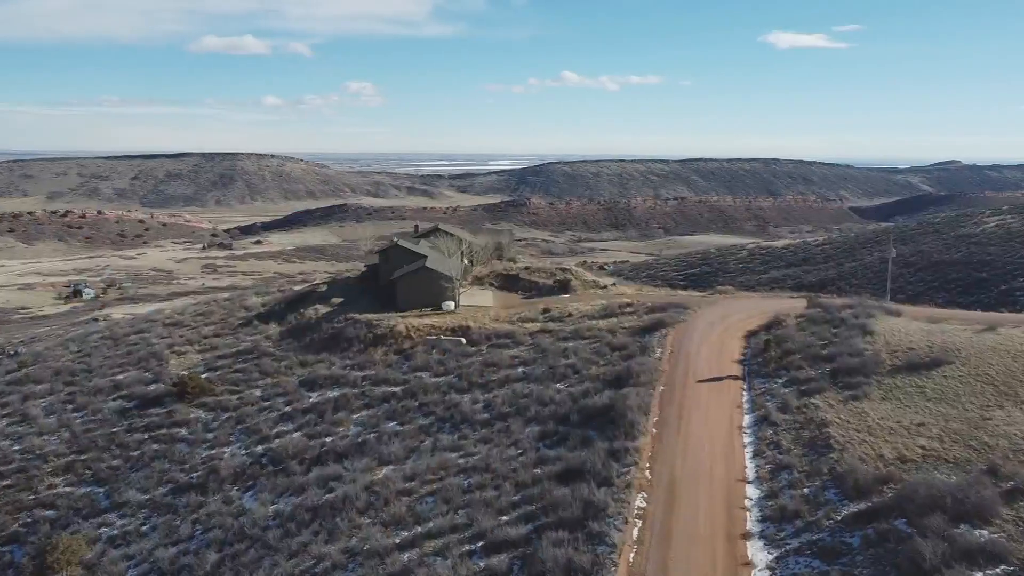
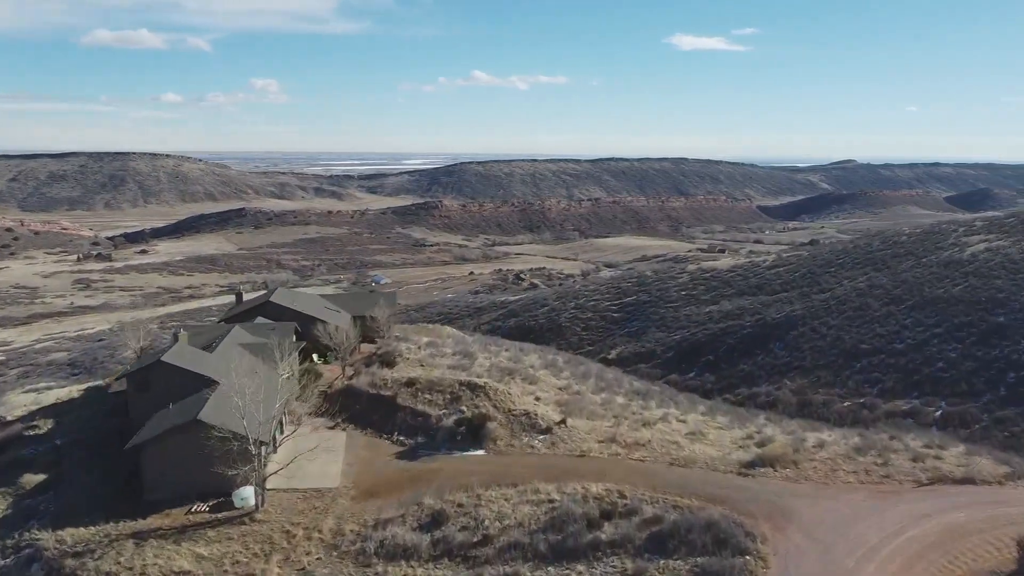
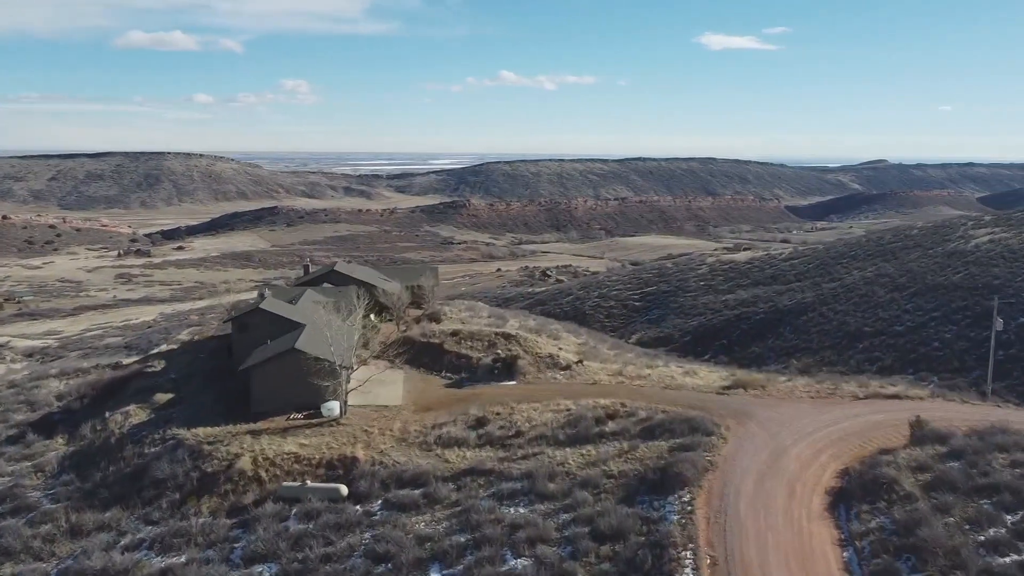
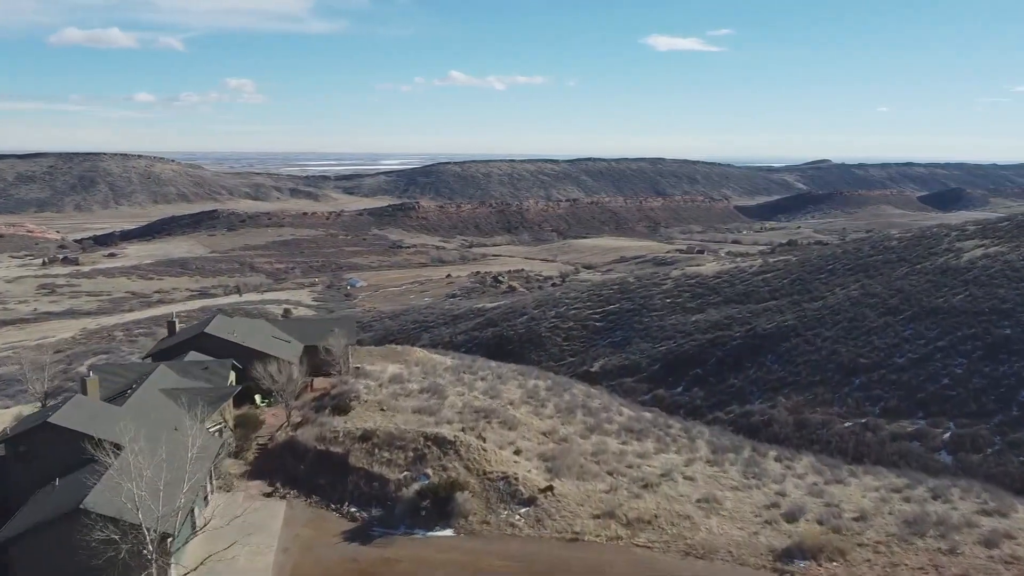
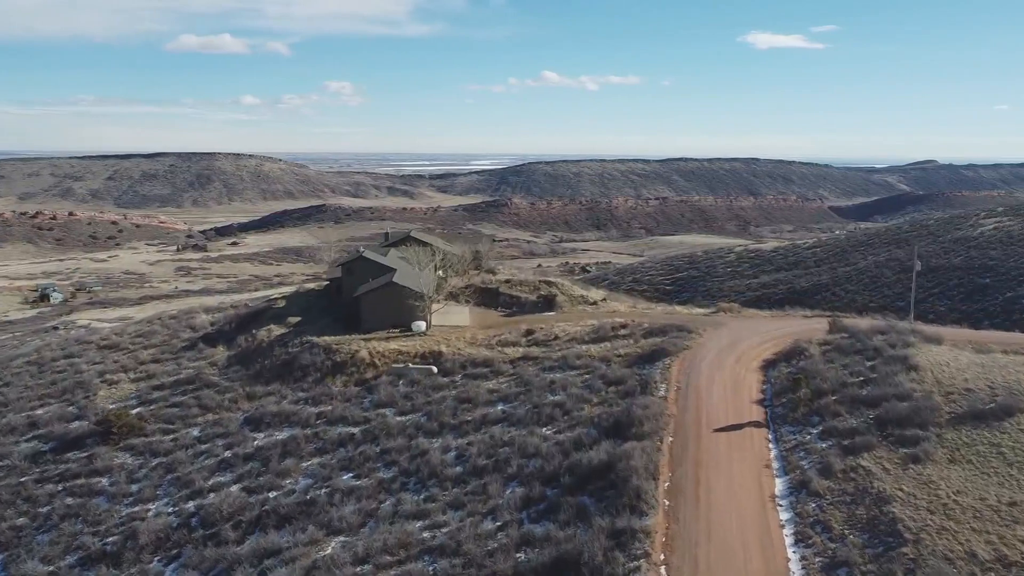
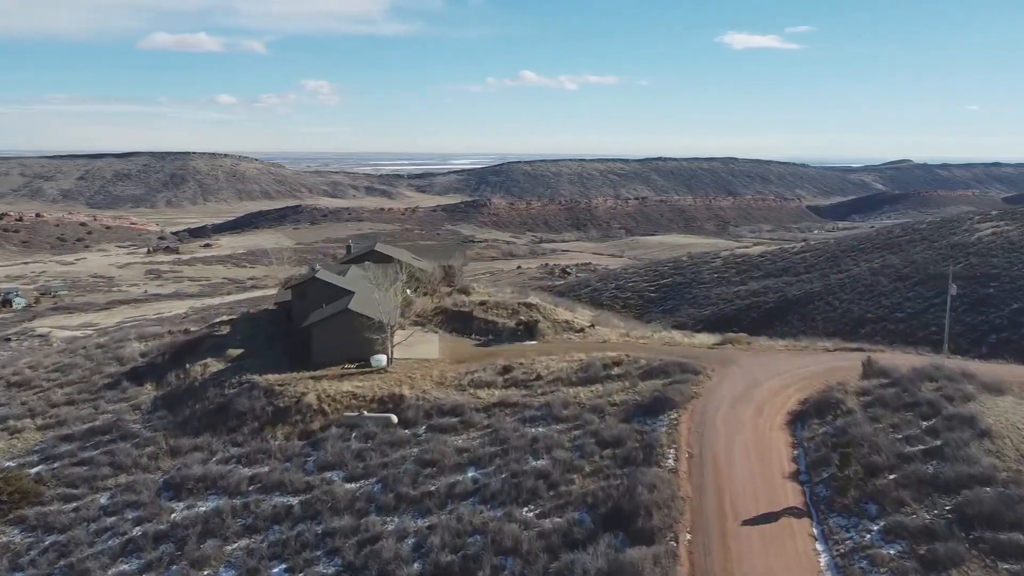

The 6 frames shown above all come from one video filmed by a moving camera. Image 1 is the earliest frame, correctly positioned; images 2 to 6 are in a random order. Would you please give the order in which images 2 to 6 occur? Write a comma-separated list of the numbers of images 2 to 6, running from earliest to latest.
5, 6, 3, 2, 4
